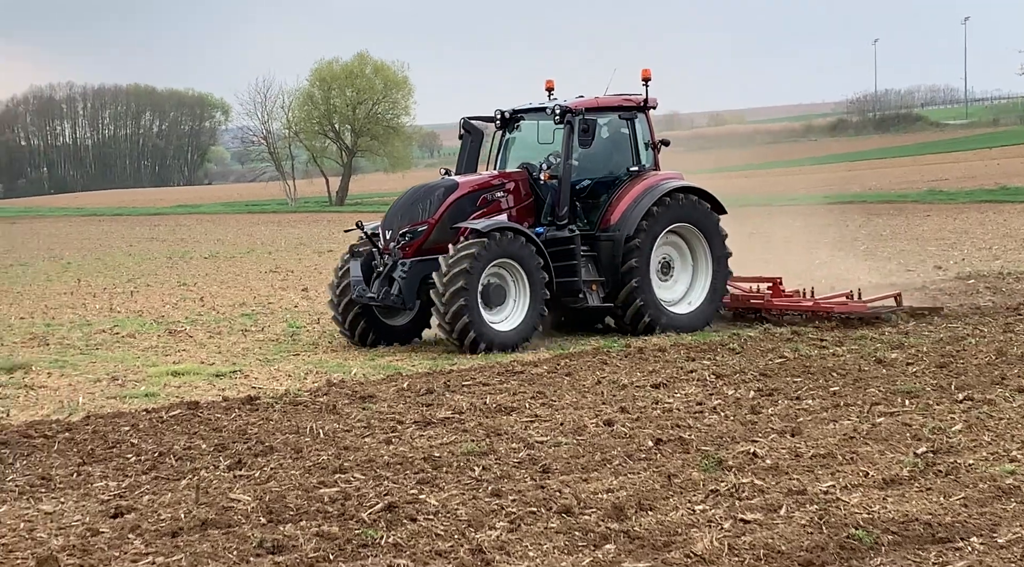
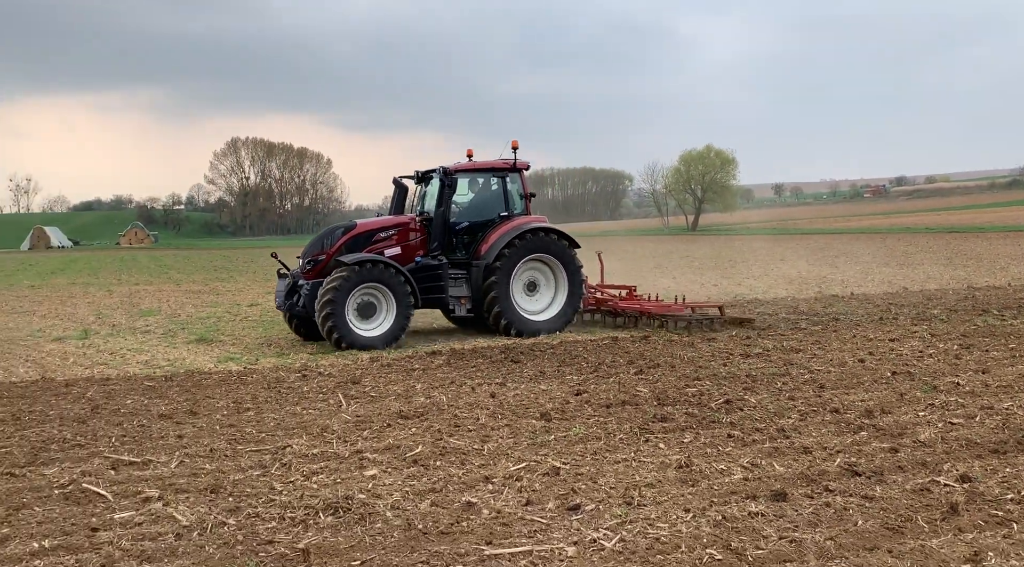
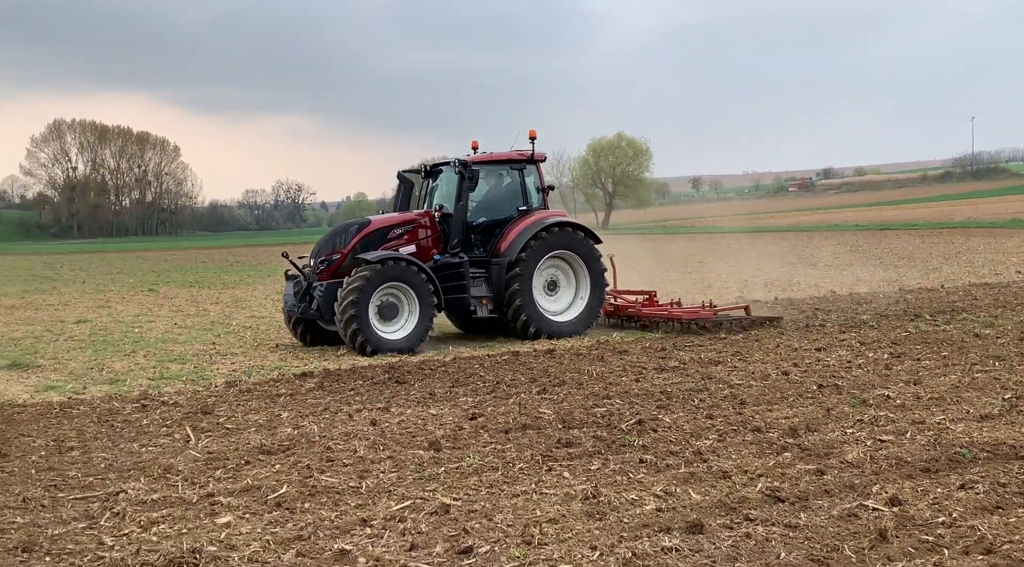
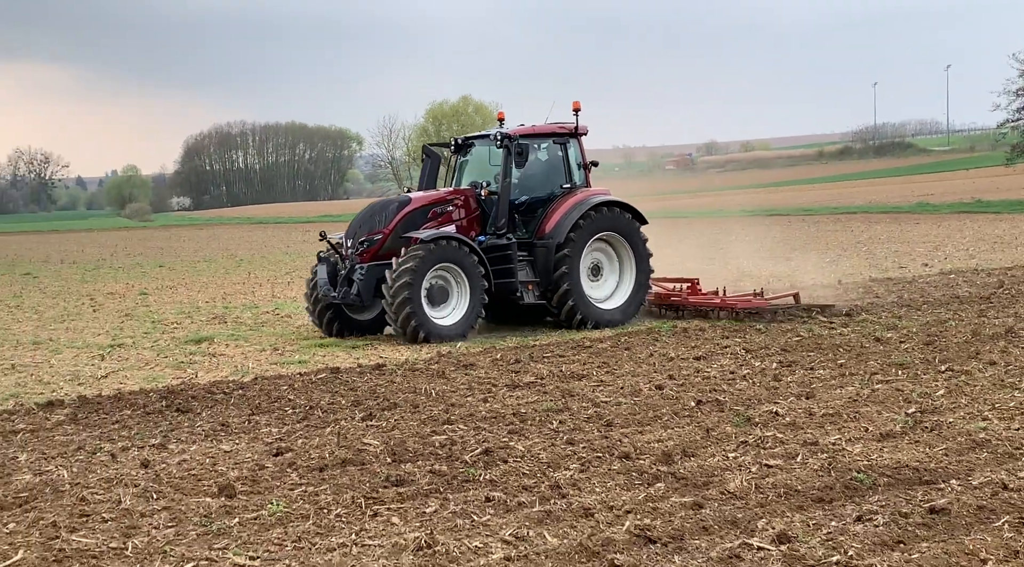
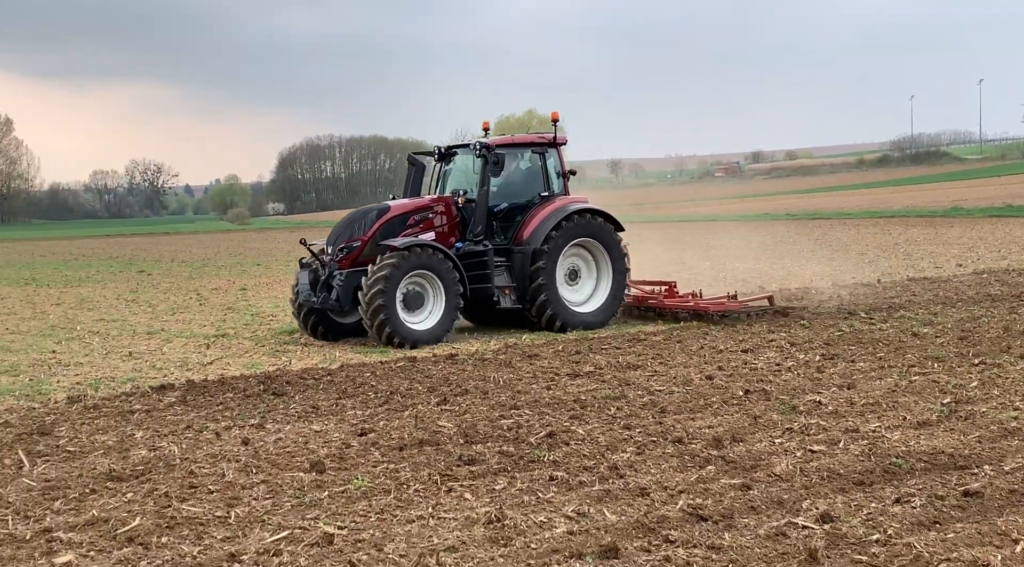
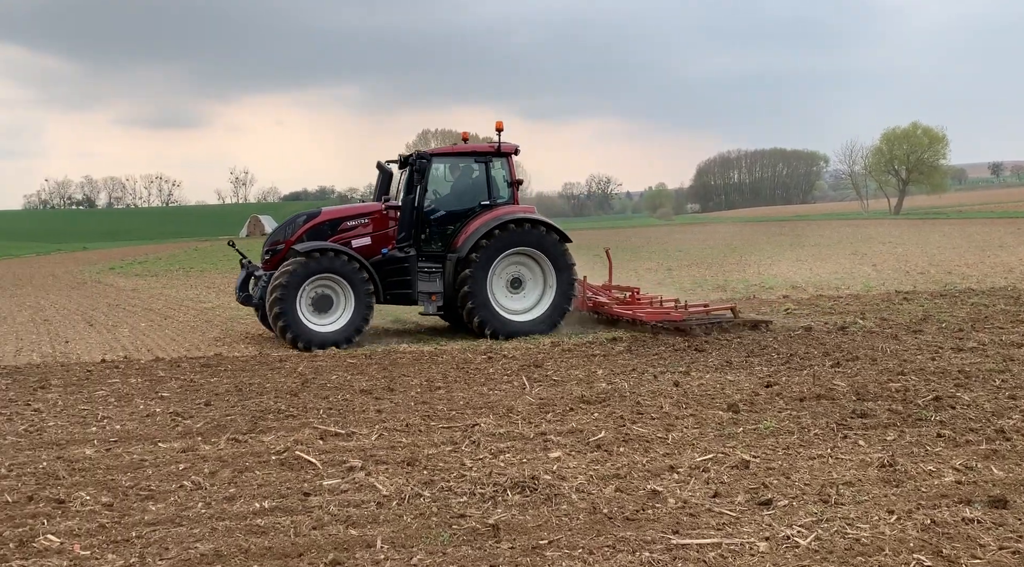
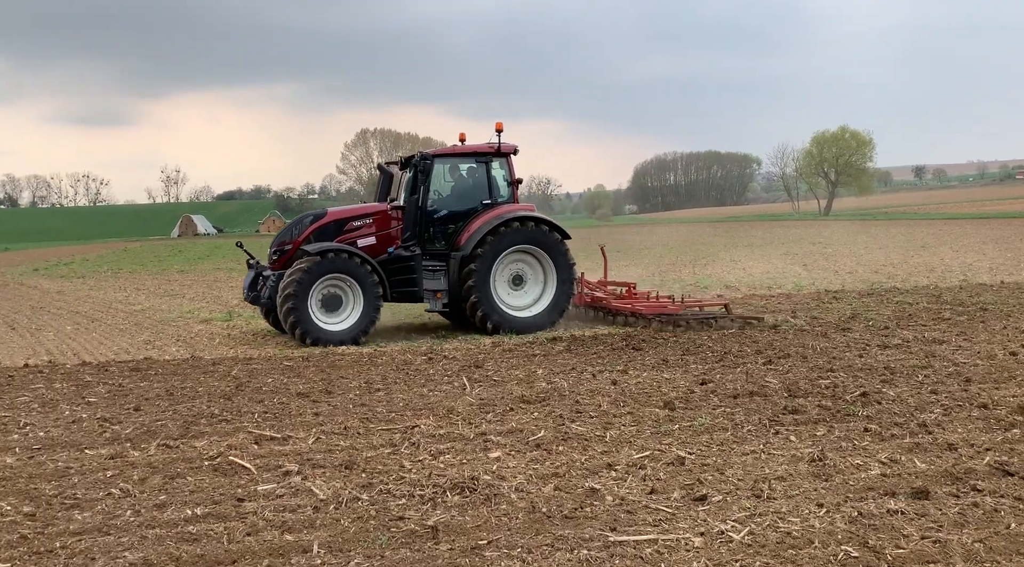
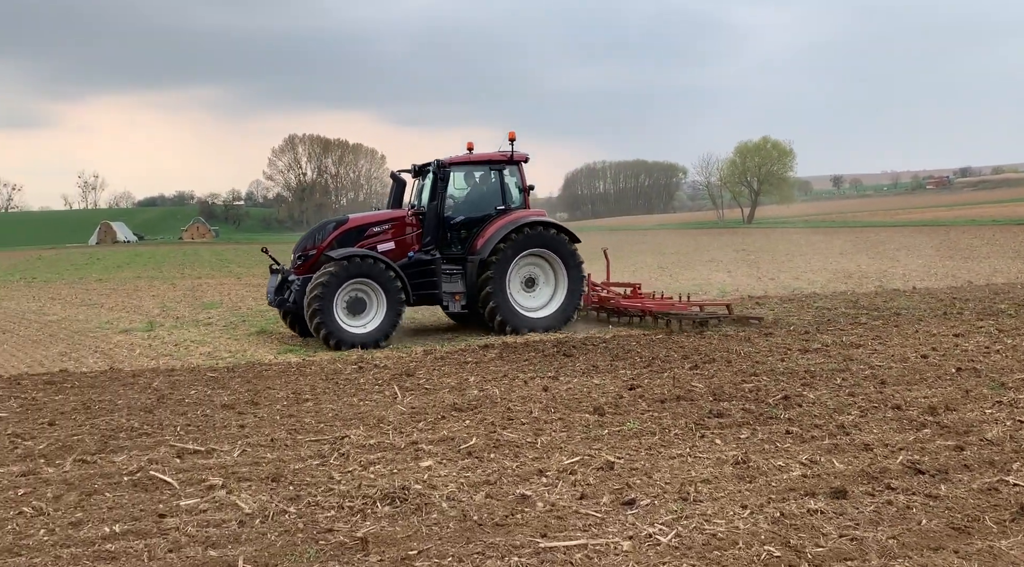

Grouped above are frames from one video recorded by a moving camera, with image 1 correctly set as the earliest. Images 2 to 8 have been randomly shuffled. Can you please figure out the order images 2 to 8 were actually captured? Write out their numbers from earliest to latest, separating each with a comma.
4, 5, 3, 2, 8, 7, 6
